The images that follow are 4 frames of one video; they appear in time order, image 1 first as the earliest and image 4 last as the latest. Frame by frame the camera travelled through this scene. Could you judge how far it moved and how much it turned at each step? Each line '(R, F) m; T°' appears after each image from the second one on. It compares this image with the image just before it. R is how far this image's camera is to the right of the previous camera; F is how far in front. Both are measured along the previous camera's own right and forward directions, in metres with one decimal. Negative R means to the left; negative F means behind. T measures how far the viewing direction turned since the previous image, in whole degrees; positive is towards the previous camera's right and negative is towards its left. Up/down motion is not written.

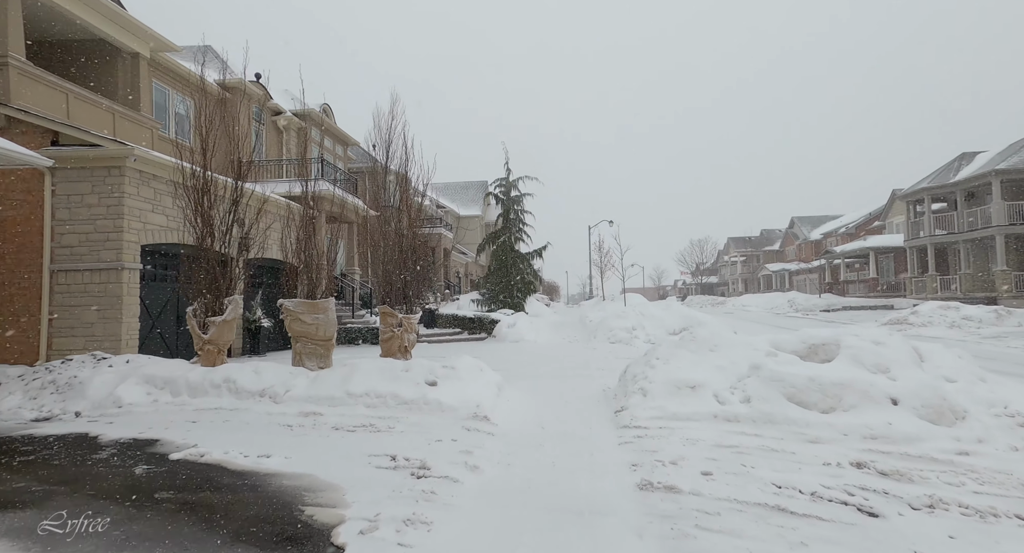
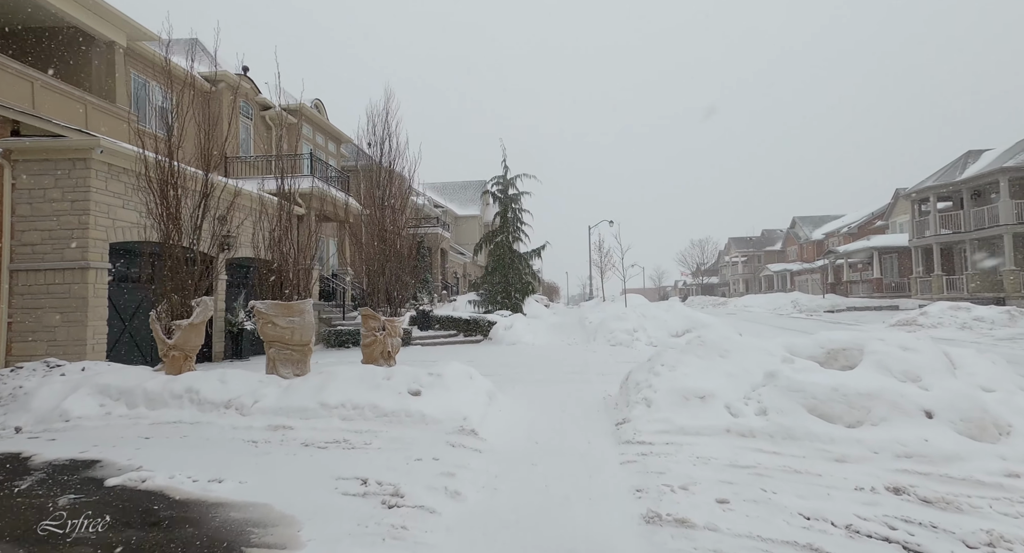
(+0.1, +0.6) m; 0°
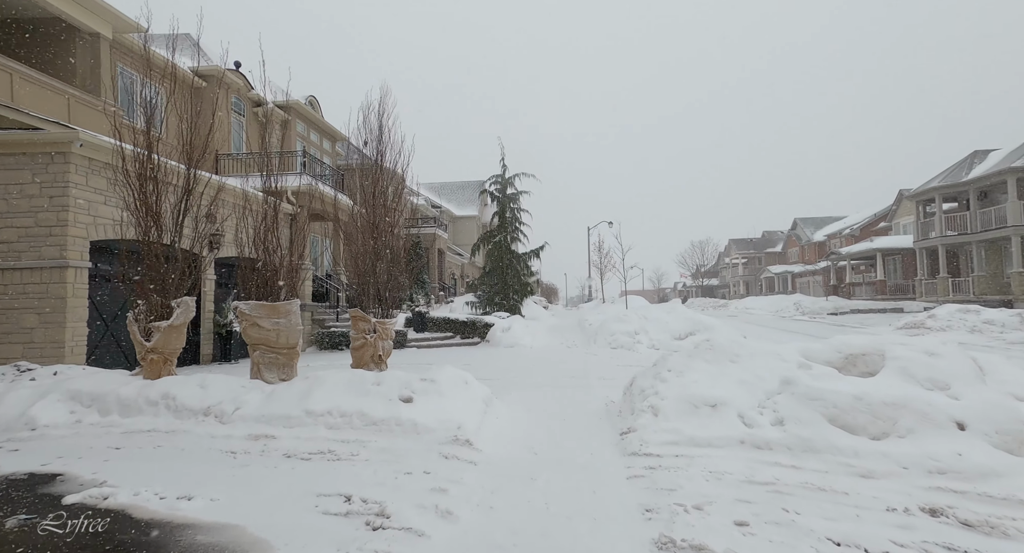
(0.0, +0.4) m; 0°
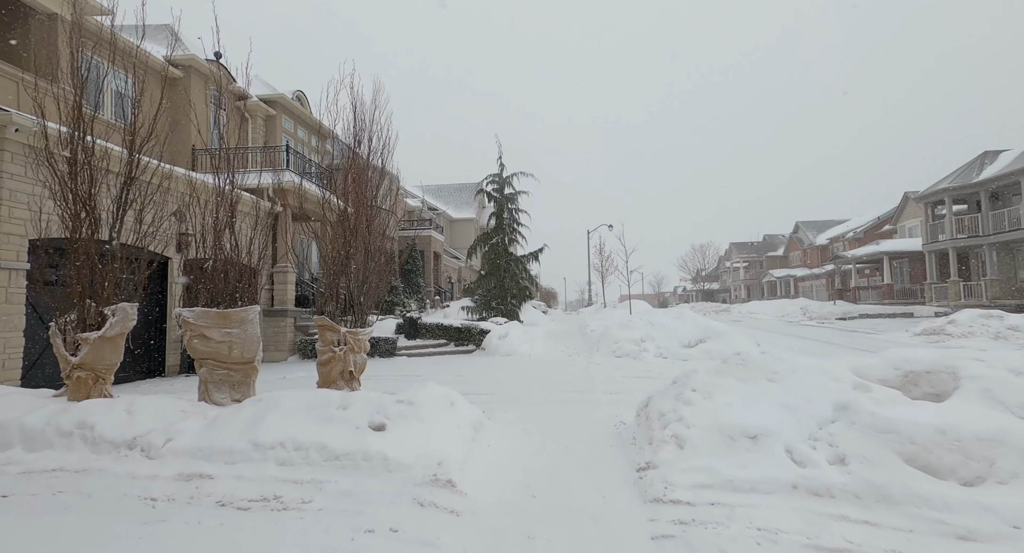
(0.0, +1.0) m; 0°
